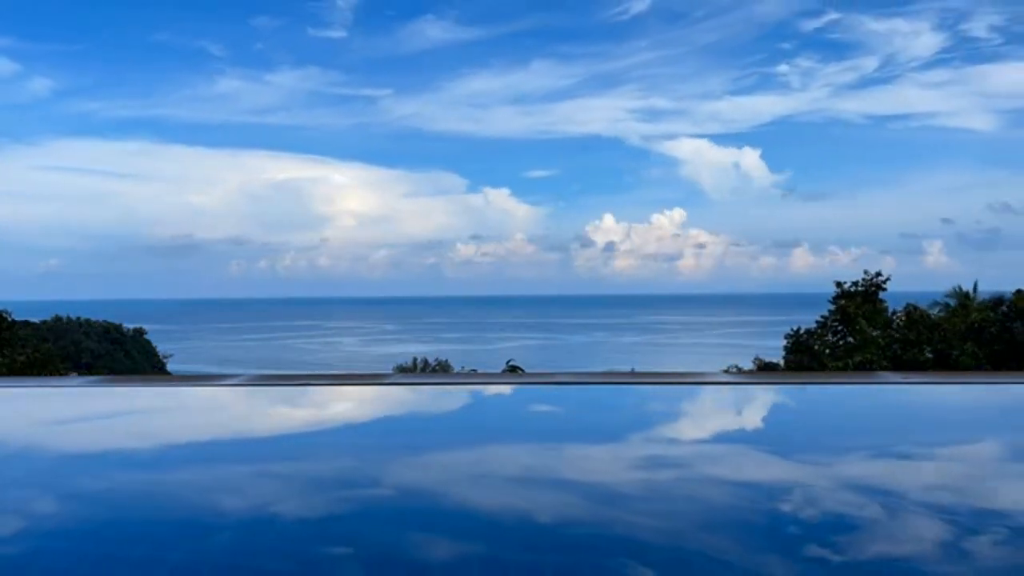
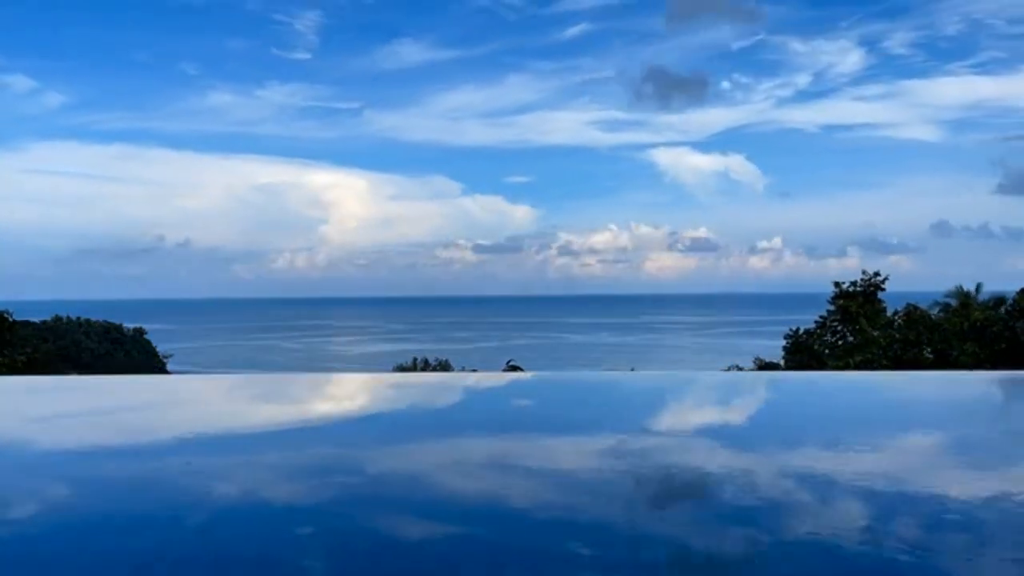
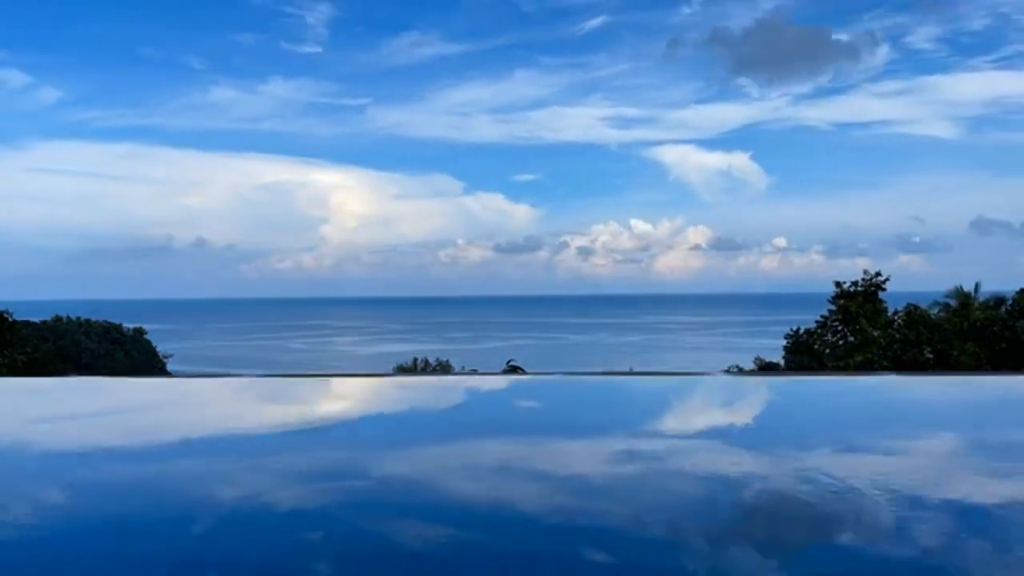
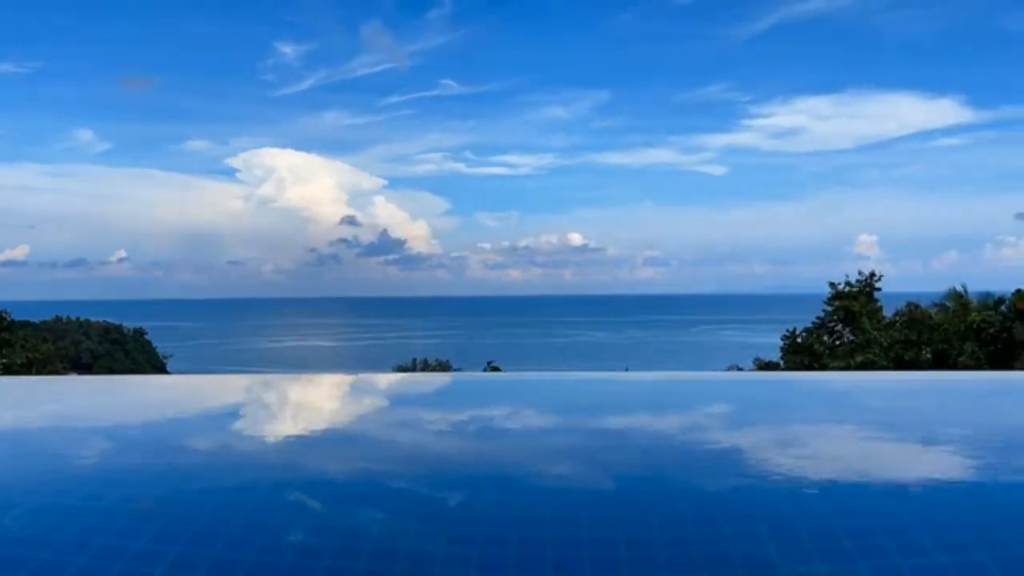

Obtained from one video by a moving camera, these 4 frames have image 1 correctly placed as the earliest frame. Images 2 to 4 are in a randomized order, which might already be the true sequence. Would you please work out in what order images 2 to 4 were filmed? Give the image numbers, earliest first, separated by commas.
3, 2, 4
